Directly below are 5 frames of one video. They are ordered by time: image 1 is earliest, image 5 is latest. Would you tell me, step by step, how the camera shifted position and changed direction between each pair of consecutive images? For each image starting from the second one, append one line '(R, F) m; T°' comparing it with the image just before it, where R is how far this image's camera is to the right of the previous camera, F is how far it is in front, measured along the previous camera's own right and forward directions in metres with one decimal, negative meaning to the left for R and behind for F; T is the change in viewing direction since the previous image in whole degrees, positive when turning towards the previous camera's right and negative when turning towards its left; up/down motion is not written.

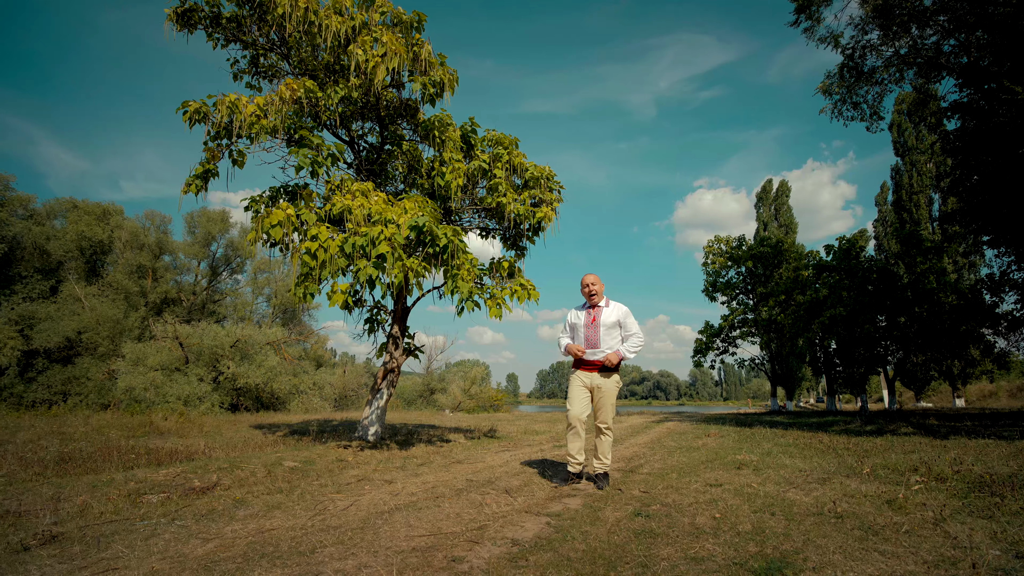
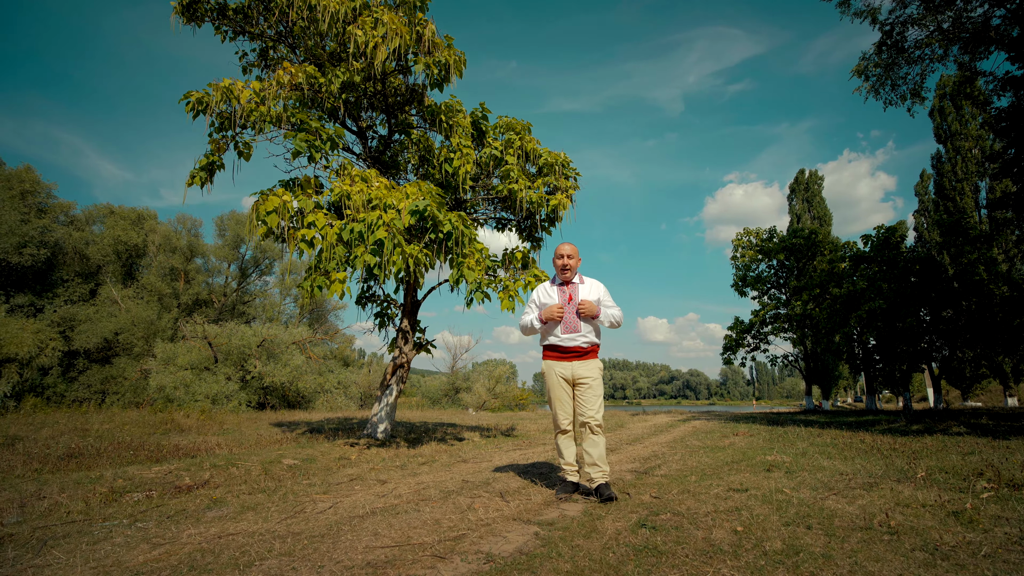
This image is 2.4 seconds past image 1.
(+0.3, +0.4) m; -3°
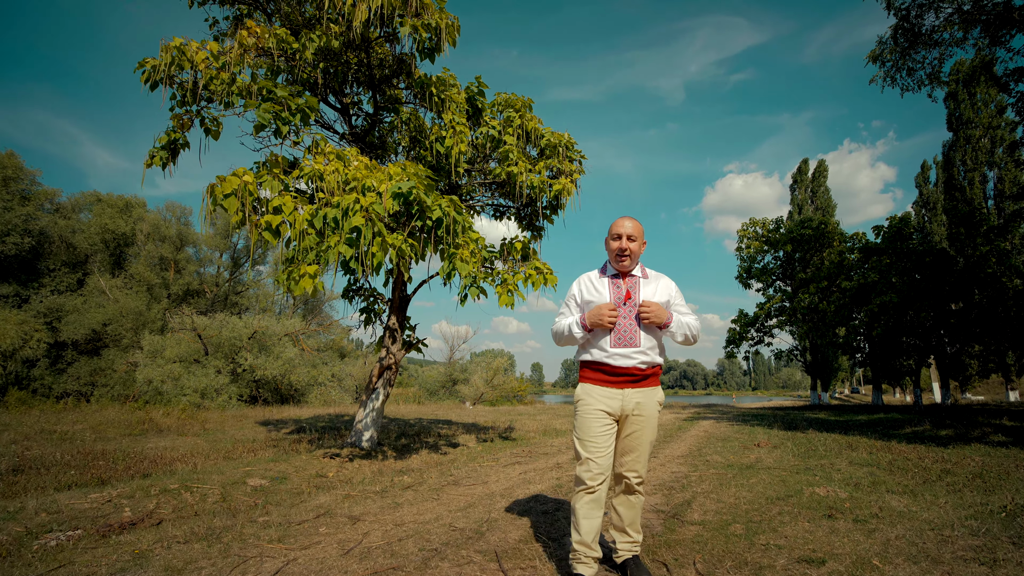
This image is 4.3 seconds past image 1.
(0.0, +0.9) m; 0°
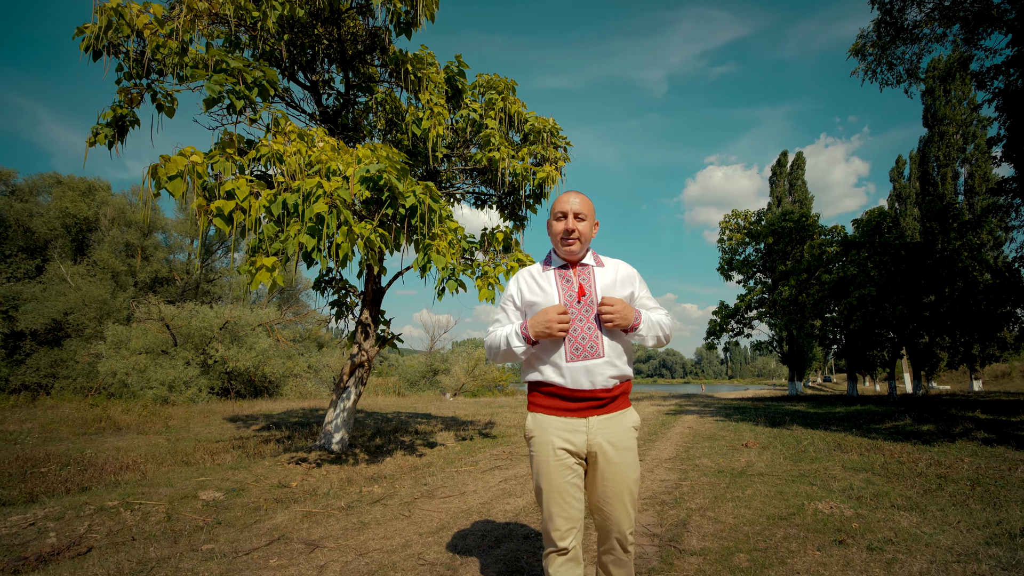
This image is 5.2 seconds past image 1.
(0.0, +0.4) m; +2°
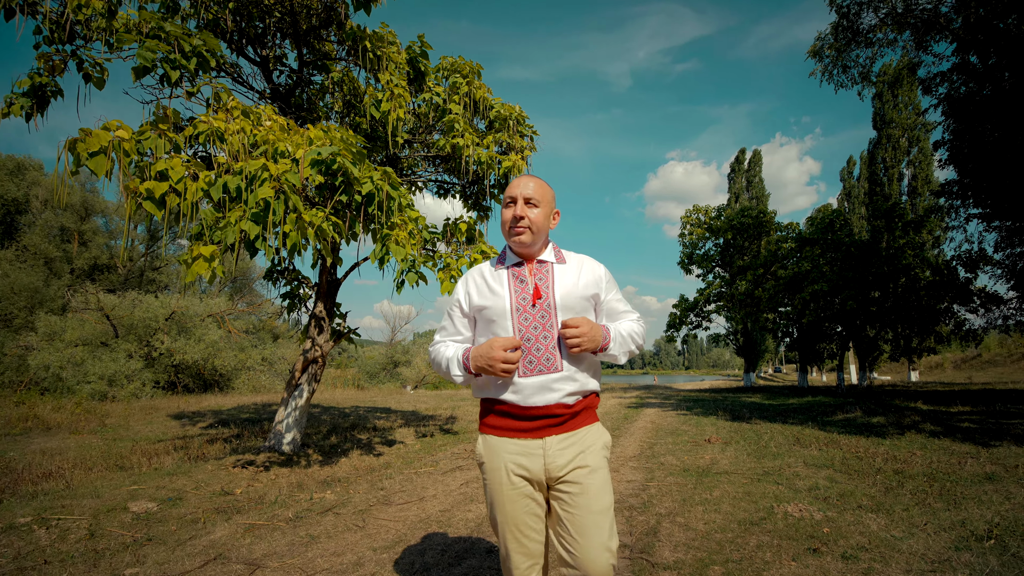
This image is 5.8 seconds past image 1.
(0.0, +0.3) m; +4°
